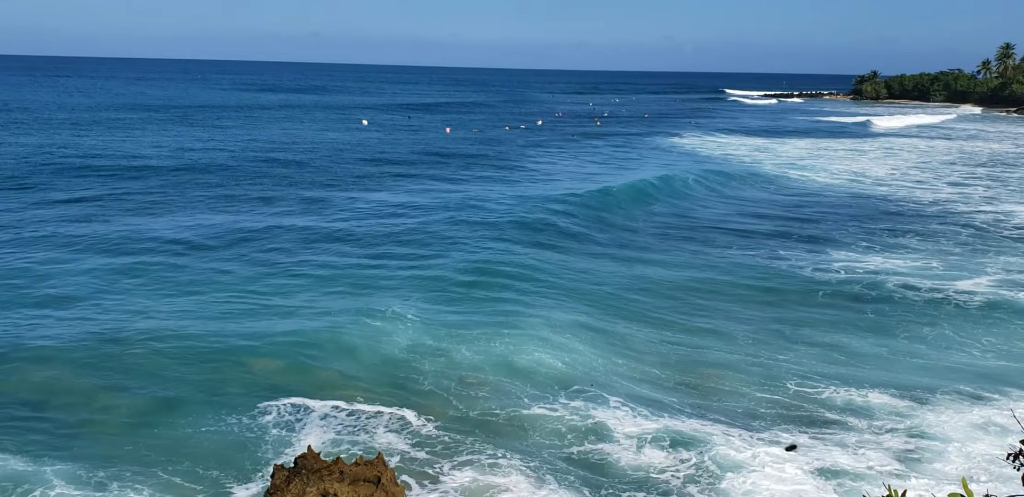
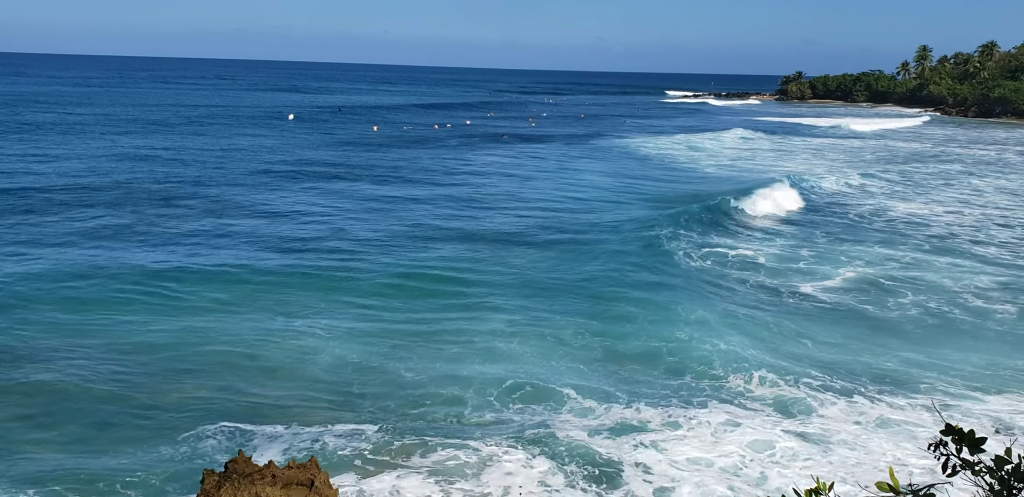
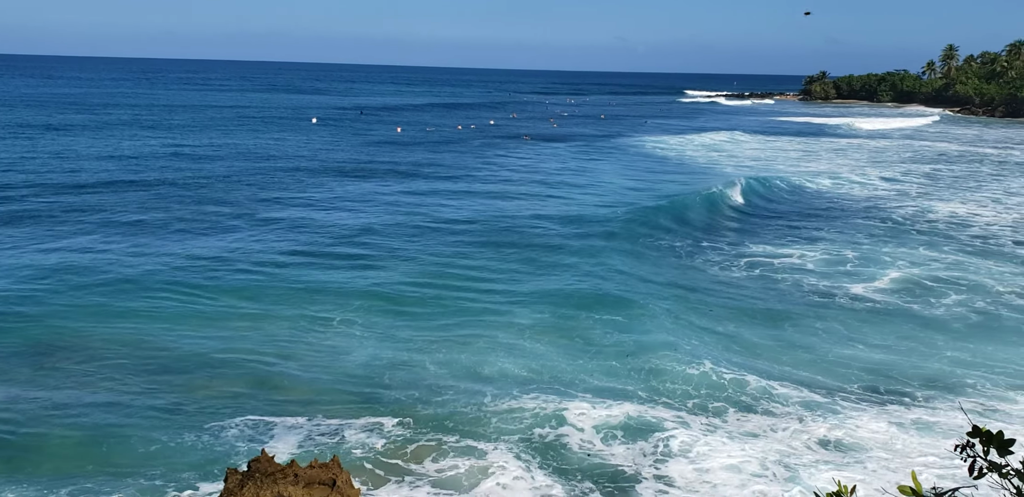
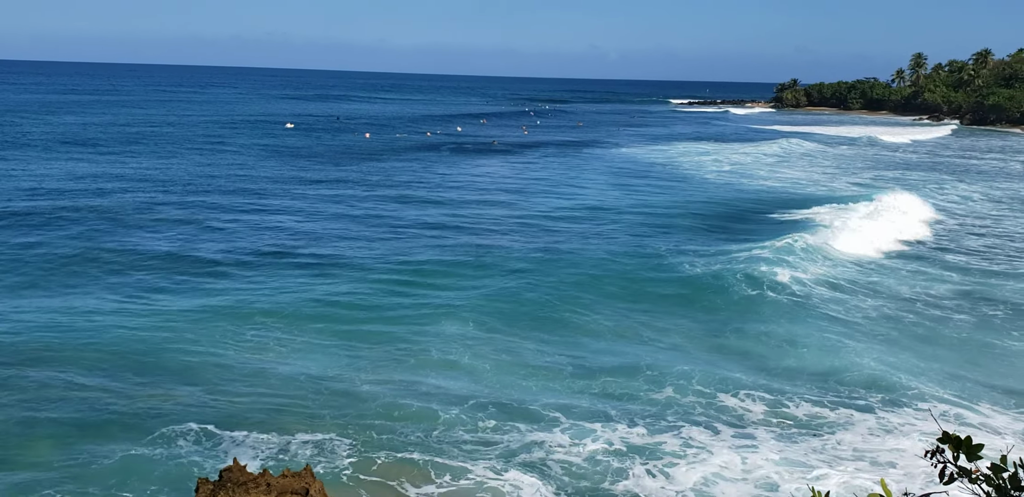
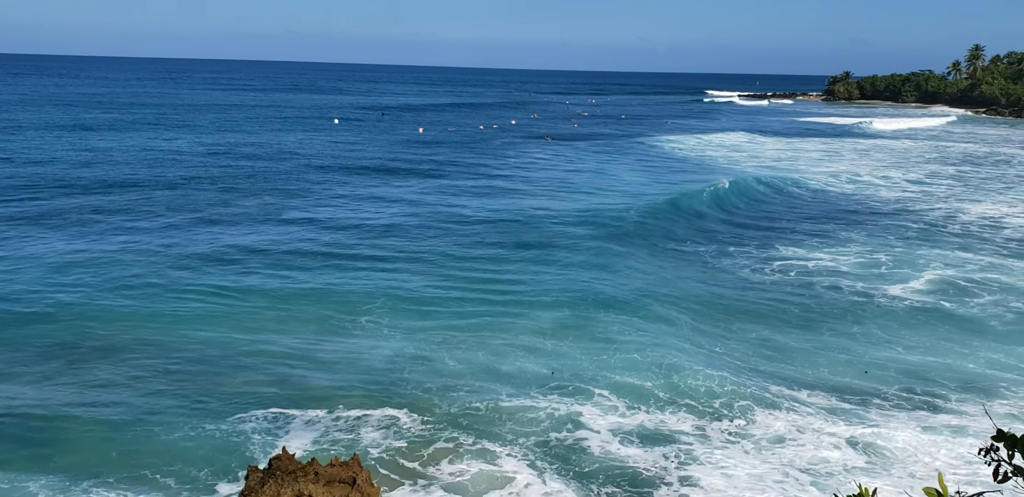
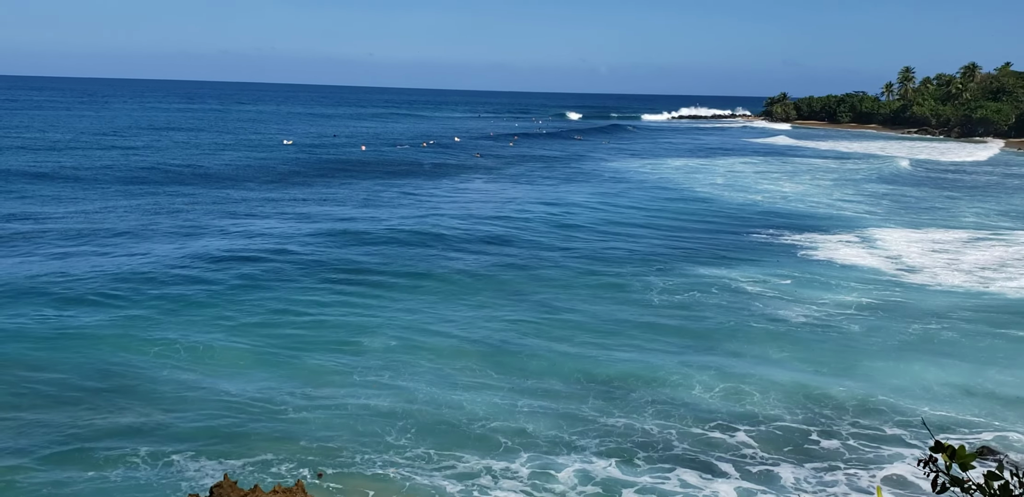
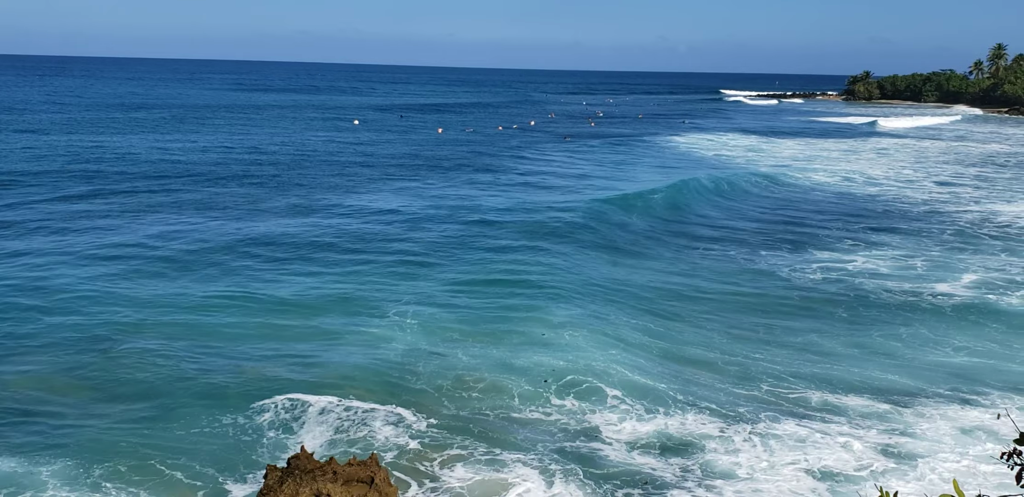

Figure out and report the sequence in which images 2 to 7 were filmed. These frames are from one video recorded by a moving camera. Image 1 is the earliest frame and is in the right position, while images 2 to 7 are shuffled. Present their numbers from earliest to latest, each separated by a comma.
7, 5, 3, 2, 4, 6
